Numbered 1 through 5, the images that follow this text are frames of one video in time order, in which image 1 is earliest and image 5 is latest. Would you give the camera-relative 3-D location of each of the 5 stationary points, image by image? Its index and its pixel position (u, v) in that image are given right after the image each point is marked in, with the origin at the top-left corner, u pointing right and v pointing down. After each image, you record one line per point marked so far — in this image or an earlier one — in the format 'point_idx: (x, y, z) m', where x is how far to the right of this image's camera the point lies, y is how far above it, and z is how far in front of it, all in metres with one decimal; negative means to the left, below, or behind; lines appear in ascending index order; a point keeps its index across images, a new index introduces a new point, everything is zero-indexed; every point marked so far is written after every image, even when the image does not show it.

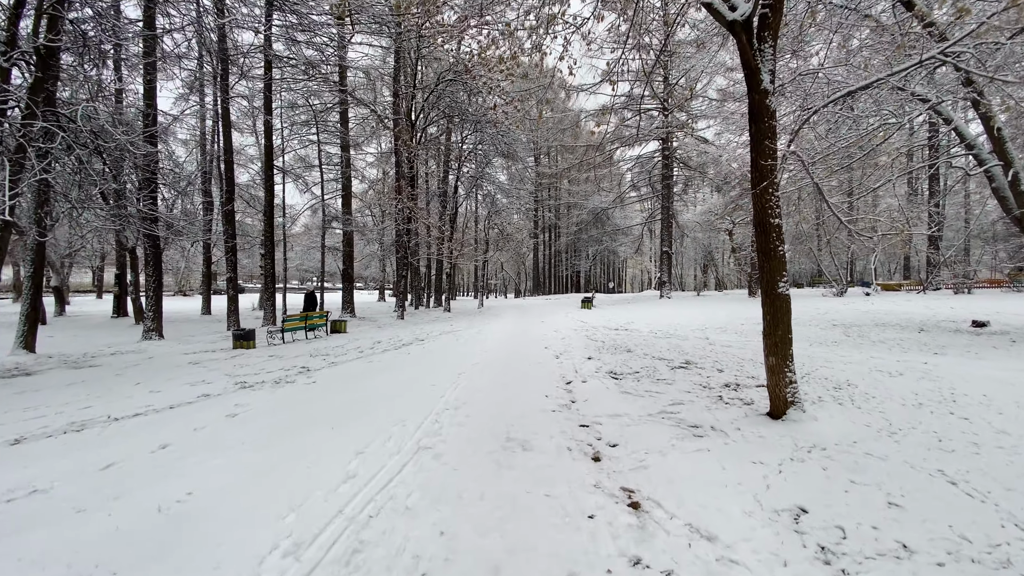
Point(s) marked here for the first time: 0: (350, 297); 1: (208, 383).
0: (-5.1, -0.3, +15.0) m
1: (-3.7, -1.2, +5.9) m
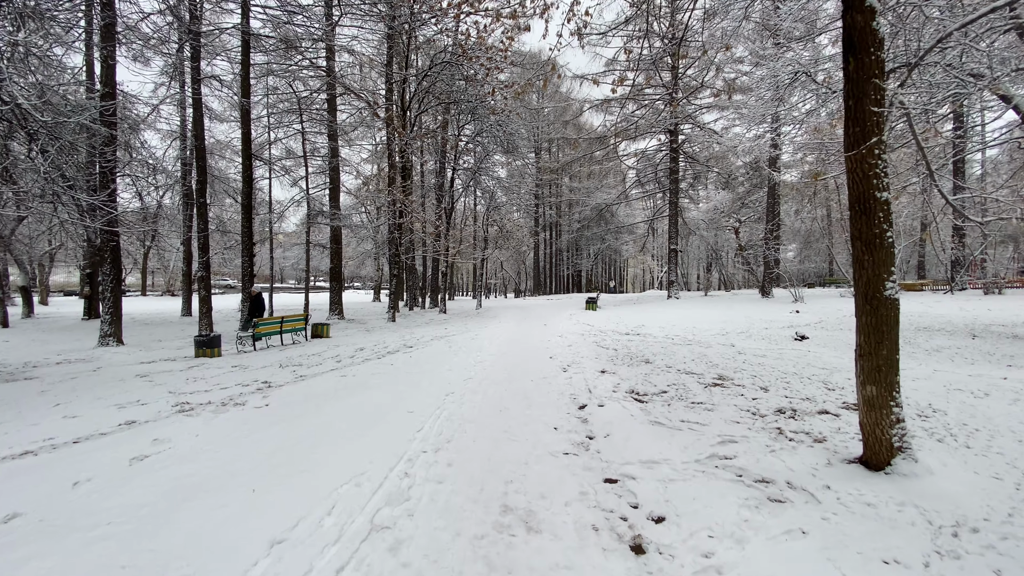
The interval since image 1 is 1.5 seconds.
0: (-5.1, -0.3, +14.0) m
1: (-3.7, -1.2, +4.9) m
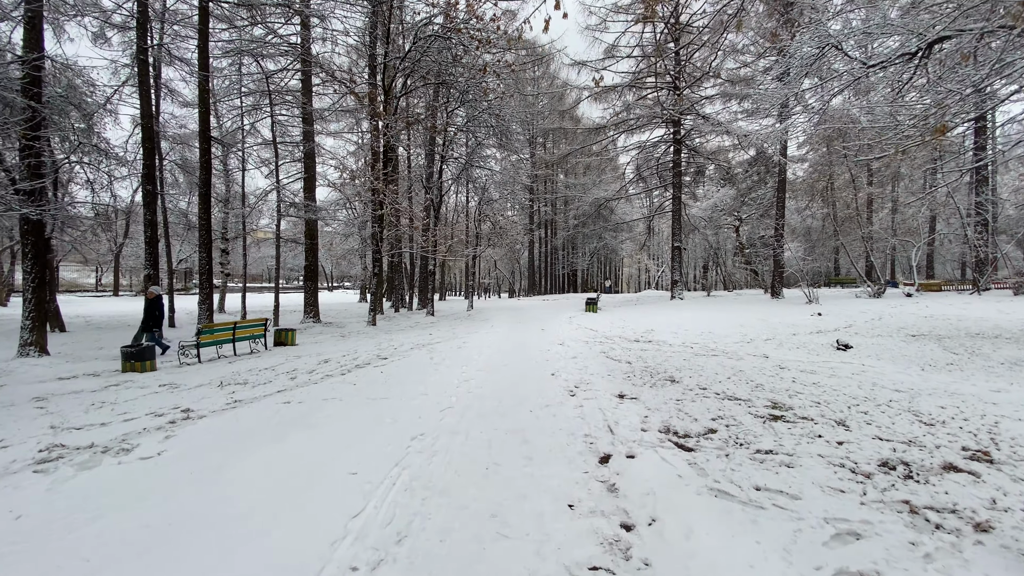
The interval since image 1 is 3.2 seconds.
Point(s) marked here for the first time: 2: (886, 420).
0: (-5.3, -0.3, +12.7) m
1: (-3.8, -1.2, +3.6) m
2: (+2.9, -1.0, +3.7) m
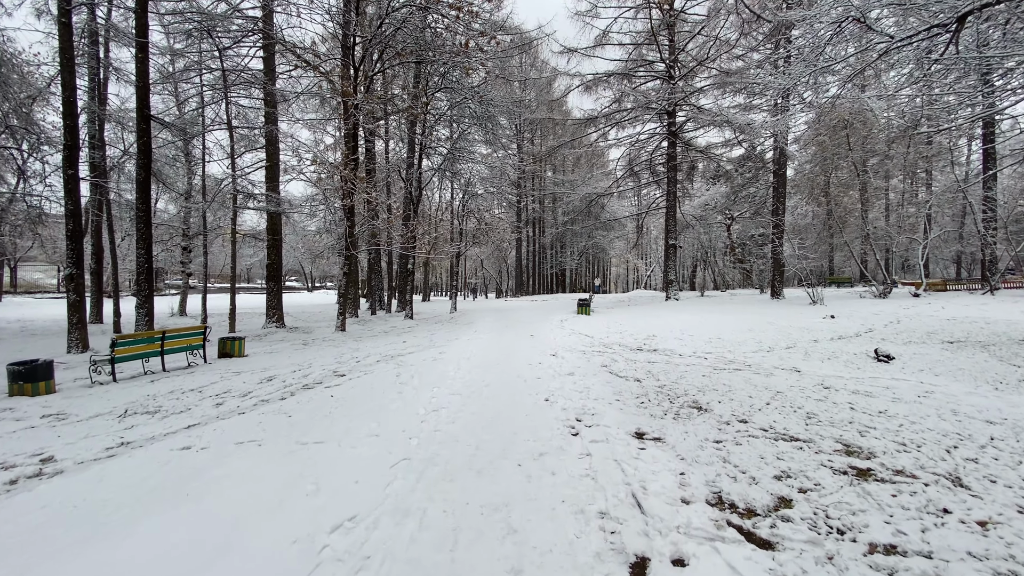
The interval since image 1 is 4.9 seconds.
0: (-5.6, -0.3, +11.4) m
1: (-3.9, -1.2, +2.3) m
2: (+2.8, -1.0, +2.7) m
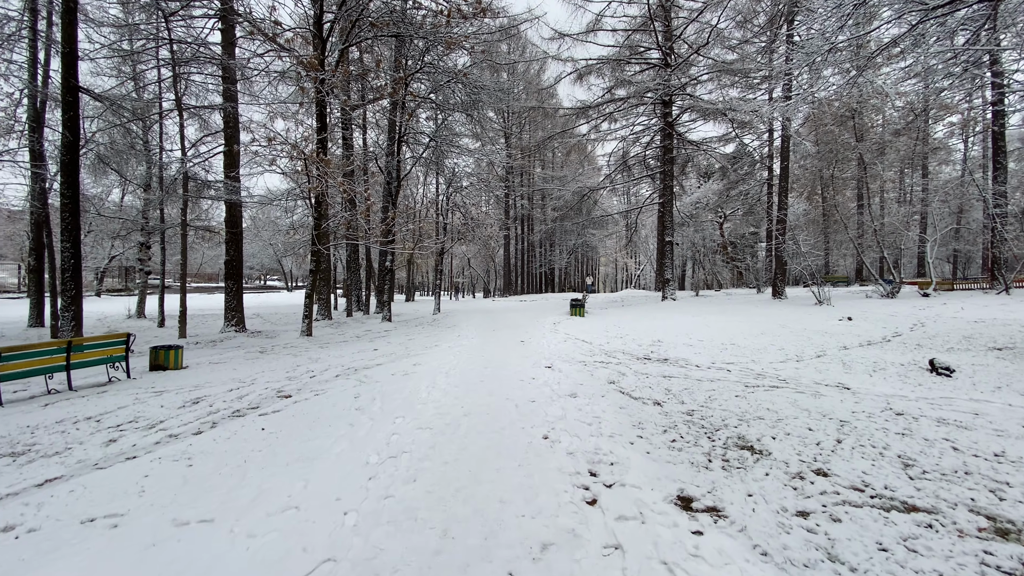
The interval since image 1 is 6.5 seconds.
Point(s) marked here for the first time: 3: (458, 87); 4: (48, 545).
0: (-5.9, -0.3, +10.2) m
1: (-3.9, -1.2, +1.2) m
2: (+2.7, -1.0, +1.7) m
3: (-1.4, +5.6, +13.0) m
4: (-2.0, -1.1, +2.0) m
